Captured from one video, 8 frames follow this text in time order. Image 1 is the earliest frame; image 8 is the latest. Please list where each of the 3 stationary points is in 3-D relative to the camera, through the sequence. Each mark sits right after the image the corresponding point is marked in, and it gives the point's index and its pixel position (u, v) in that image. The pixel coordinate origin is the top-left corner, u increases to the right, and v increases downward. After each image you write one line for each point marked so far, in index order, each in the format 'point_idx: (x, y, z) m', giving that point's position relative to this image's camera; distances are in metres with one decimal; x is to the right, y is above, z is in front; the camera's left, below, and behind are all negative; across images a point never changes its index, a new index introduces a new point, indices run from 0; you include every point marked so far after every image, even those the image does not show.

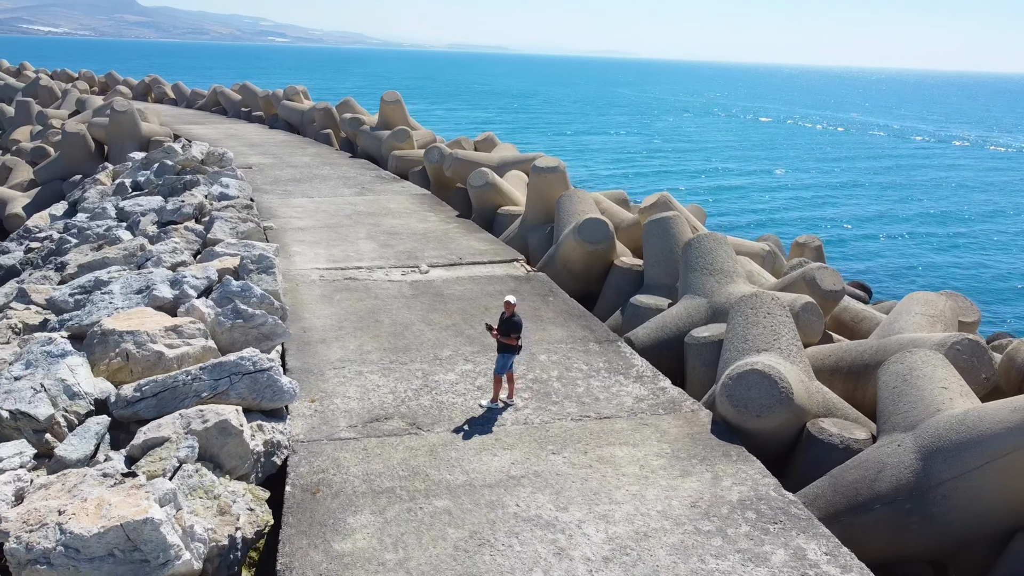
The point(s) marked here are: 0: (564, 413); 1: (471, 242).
0: (+0.2, -0.4, +2.8) m
1: (-0.3, +0.3, +5.2) m
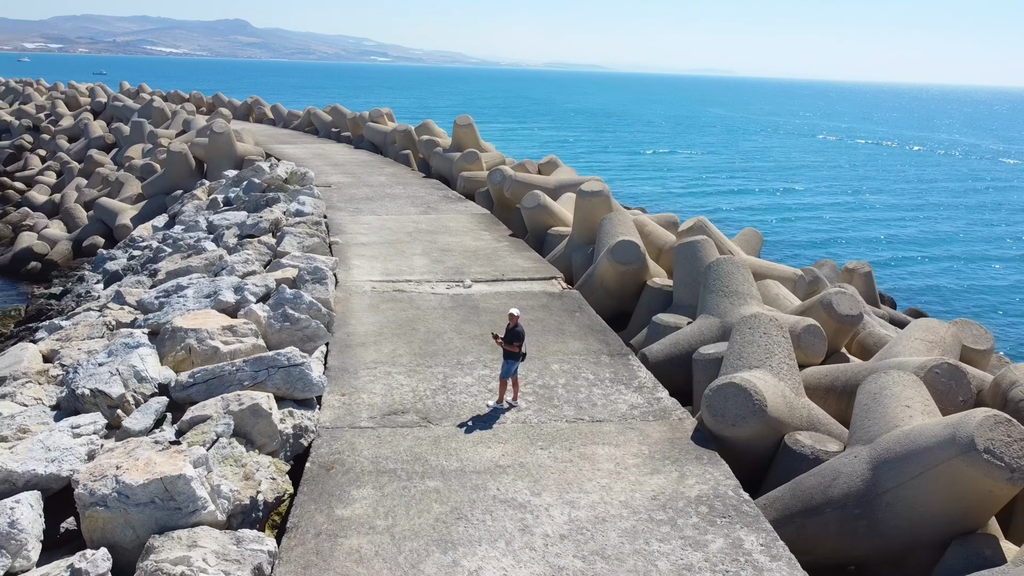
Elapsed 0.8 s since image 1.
0: (+0.2, -0.5, +3.1) m
1: (0.0, +0.2, +5.6) m
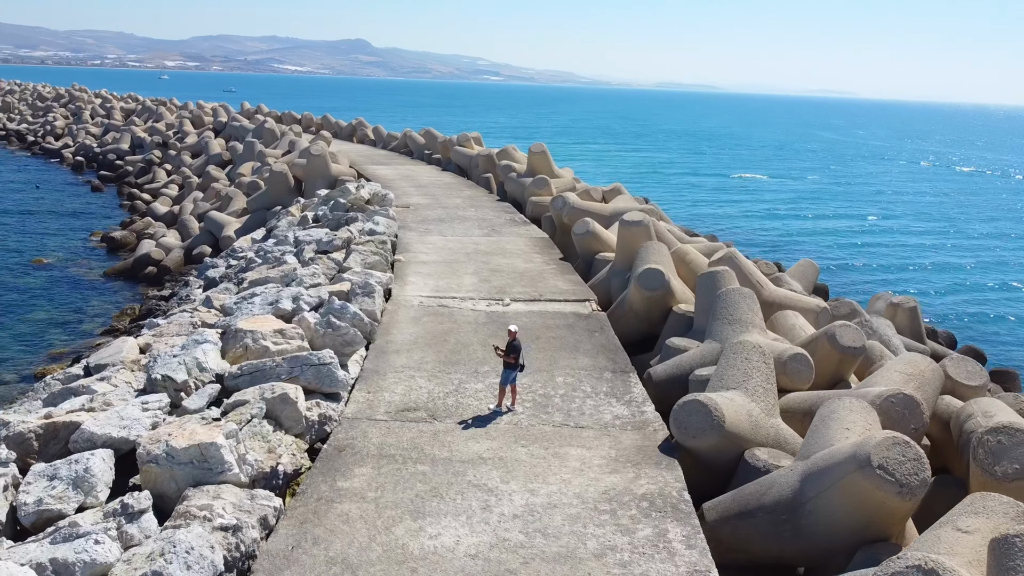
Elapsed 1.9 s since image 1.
0: (+0.2, -0.6, +3.6) m
1: (+0.3, 0.0, +6.0) m
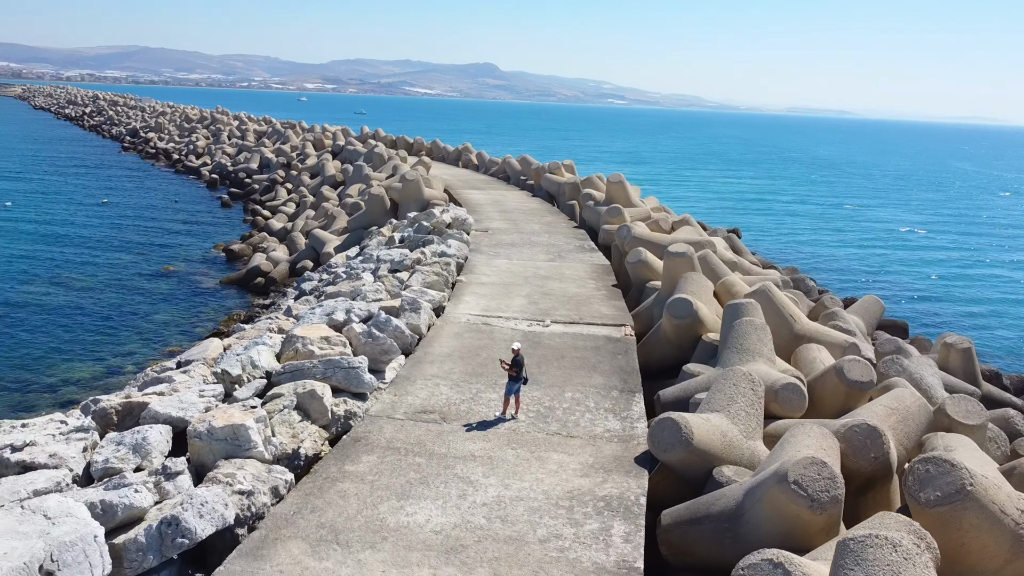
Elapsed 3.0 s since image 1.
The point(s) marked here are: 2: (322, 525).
0: (+0.2, -0.7, +4.1) m
1: (+0.7, -0.1, +6.5) m
2: (-0.7, -0.9, +3.1) m
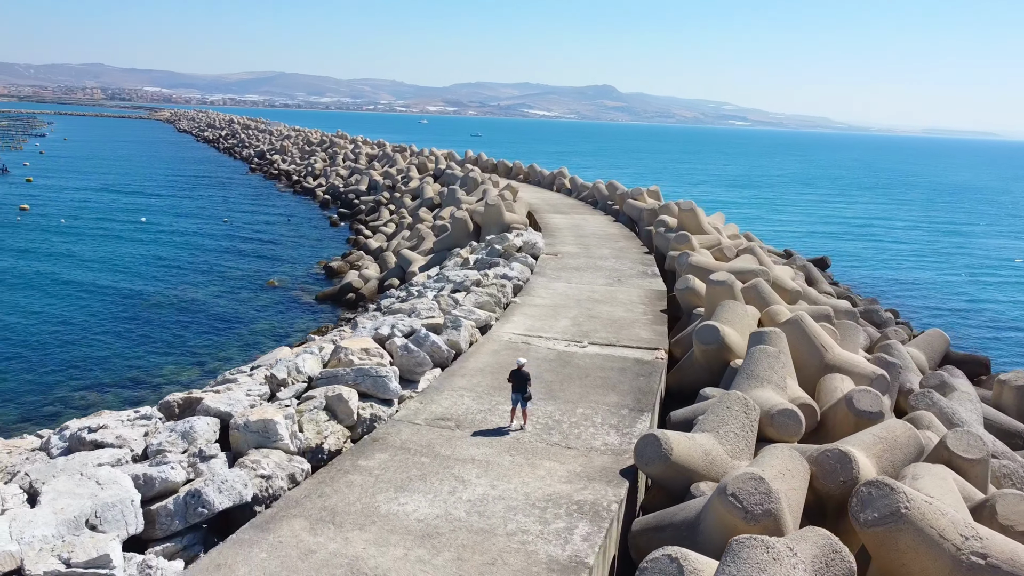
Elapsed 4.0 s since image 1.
0: (+0.2, -0.8, +4.4) m
1: (+1.1, -0.4, +6.7) m
2: (-0.8, -1.0, +3.6) m
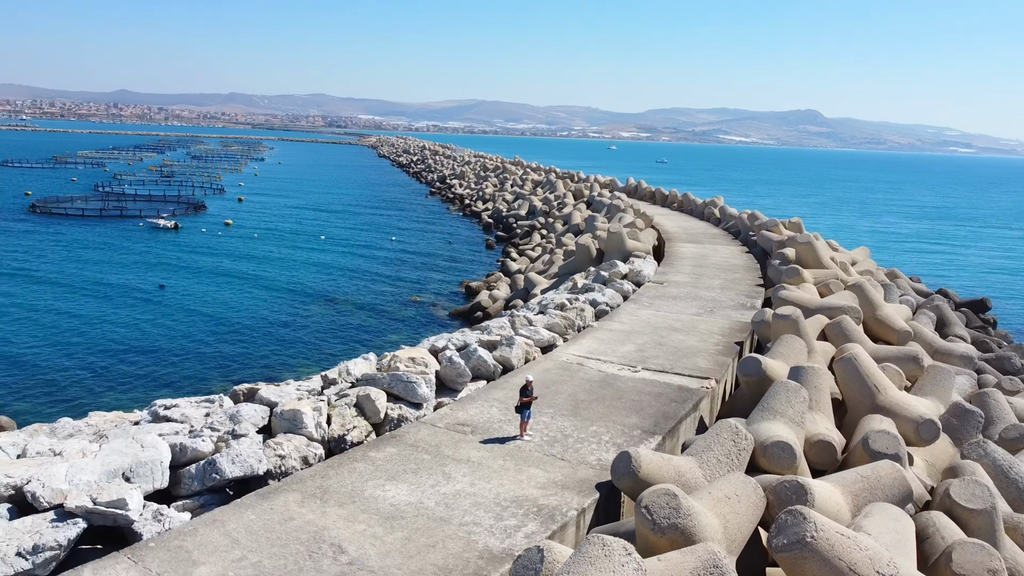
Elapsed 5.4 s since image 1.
0: (+0.2, -1.0, +4.8) m
1: (+1.6, -0.6, +6.9) m
2: (-1.0, -1.0, +4.2) m
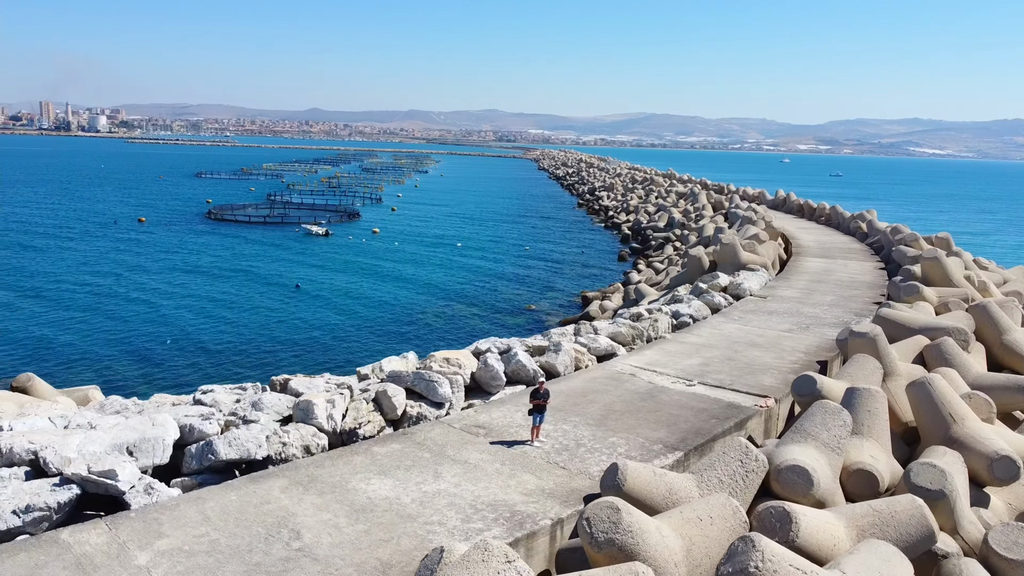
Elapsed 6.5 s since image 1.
0: (+0.2, -1.0, +4.7) m
1: (+2.0, -0.7, +6.4) m
2: (-1.1, -1.0, +4.3) m
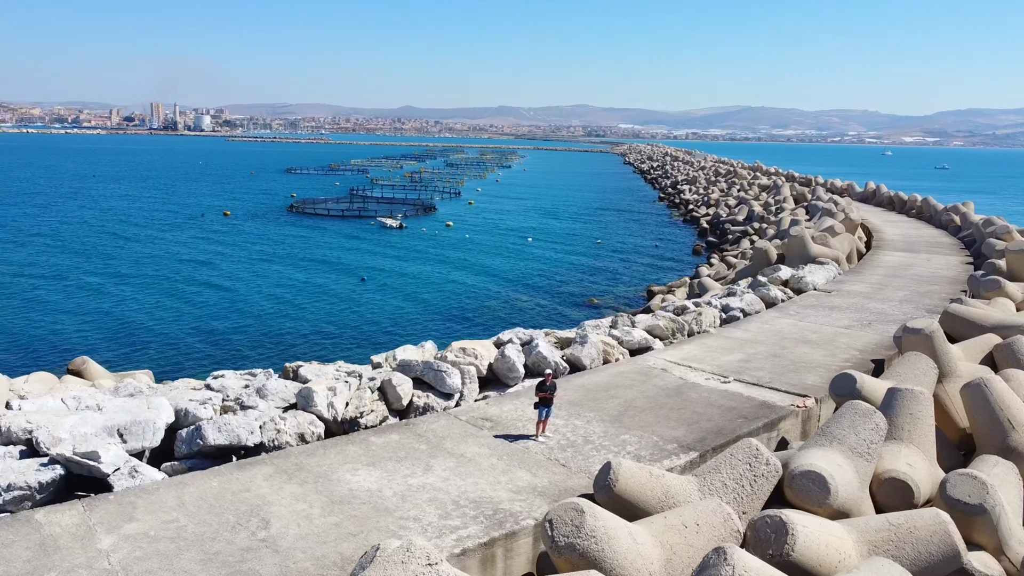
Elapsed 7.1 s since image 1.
0: (+0.2, -0.9, +4.4) m
1: (+2.2, -0.6, +5.9) m
2: (-1.1, -0.9, +4.2) m
